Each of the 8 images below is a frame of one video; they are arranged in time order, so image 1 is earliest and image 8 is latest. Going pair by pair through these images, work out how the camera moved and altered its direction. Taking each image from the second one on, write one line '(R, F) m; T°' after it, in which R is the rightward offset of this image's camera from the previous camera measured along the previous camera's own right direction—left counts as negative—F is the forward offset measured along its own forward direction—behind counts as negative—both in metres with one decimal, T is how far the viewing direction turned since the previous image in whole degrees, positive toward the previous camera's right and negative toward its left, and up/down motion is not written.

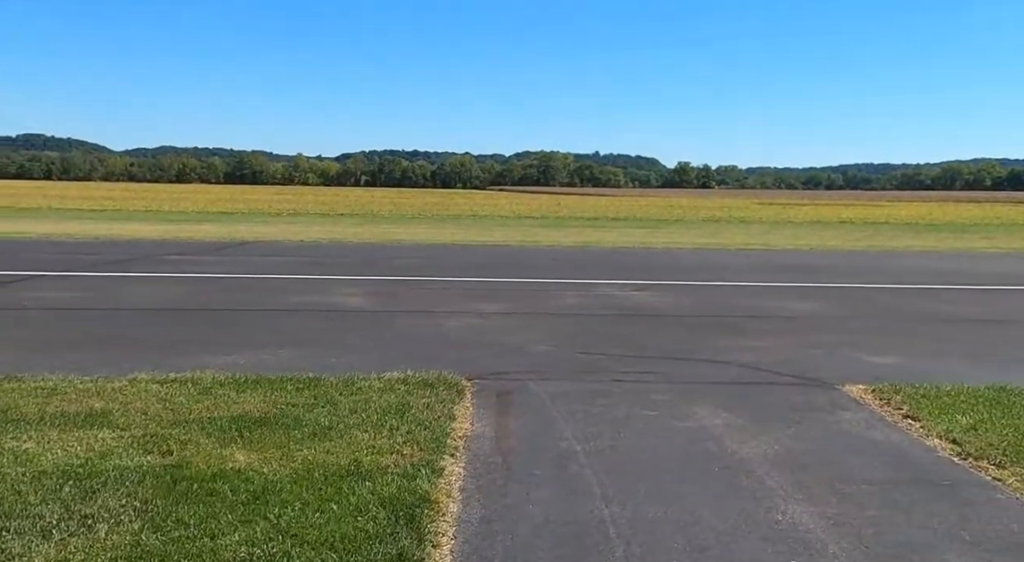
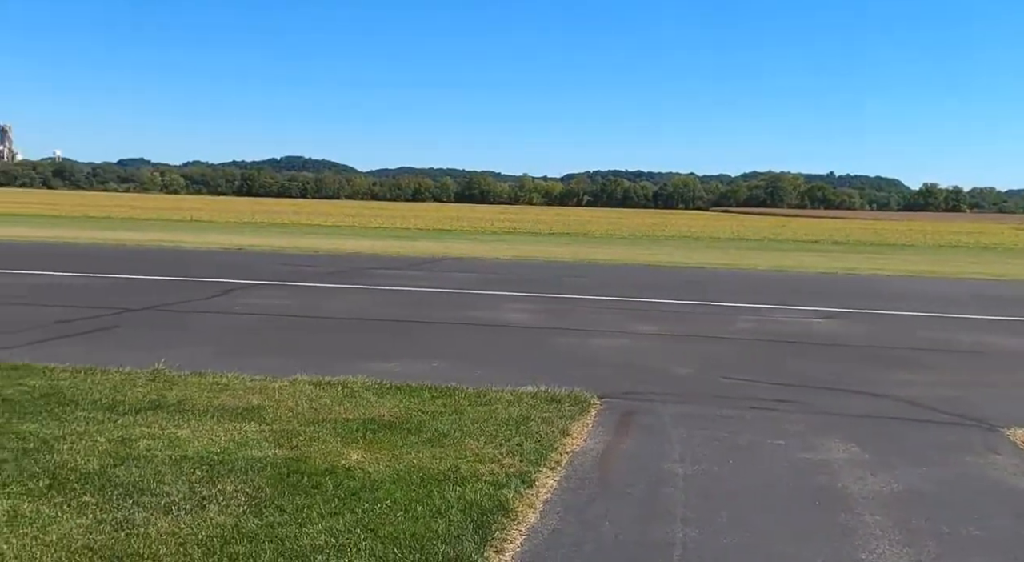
(+0.7, -0.1) m; -13°
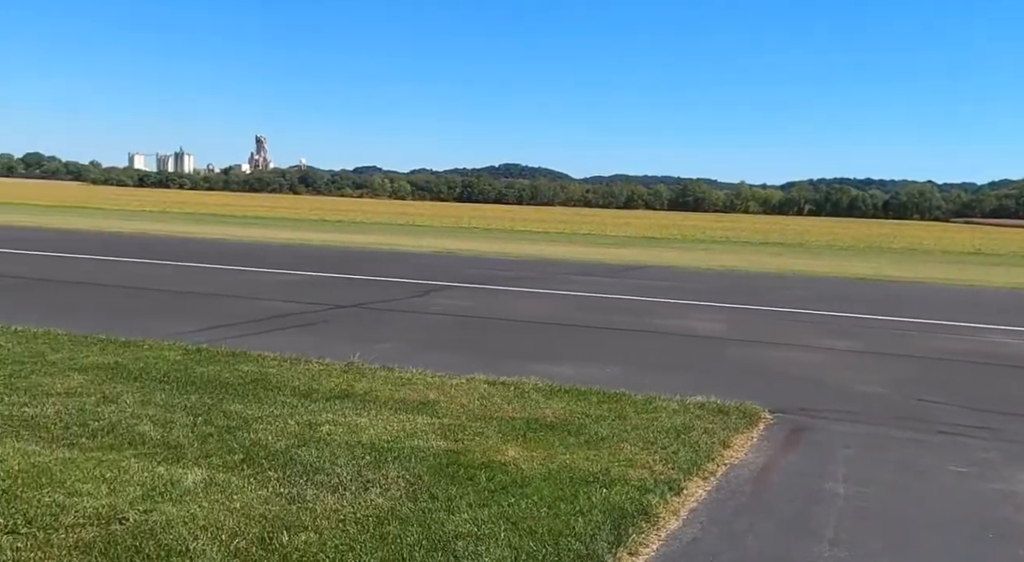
(+0.3, -0.2) m; -12°
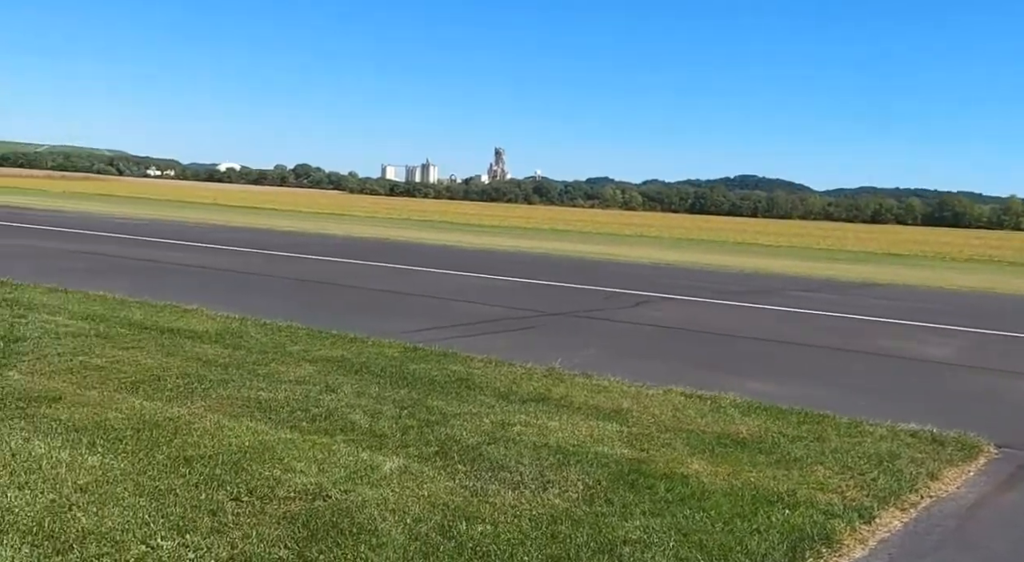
(+0.2, 0.0) m; -13°
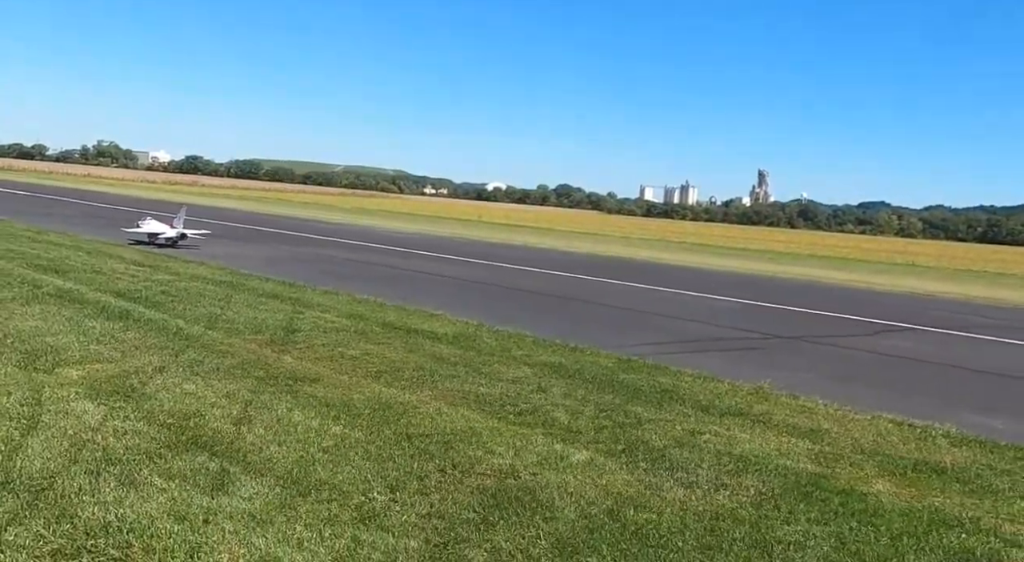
(+0.4, -0.5) m; -14°
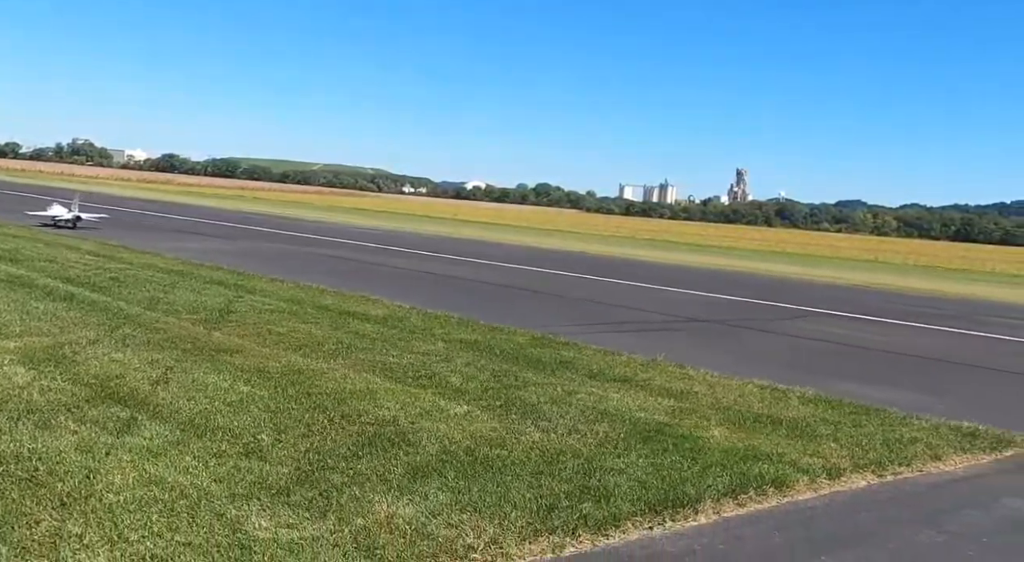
(+0.6, -0.8) m; +2°
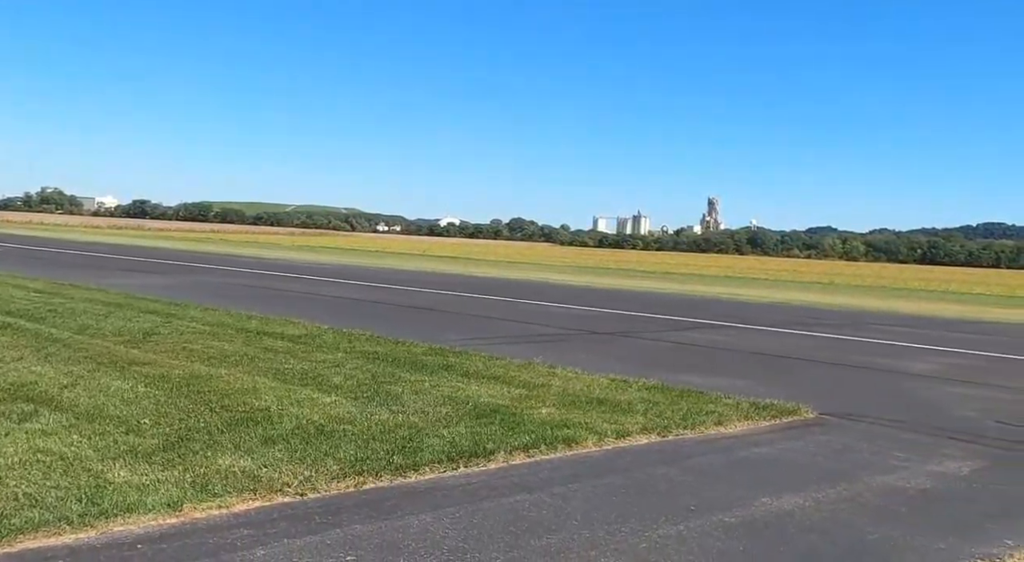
(+0.8, -1.2) m; +2°
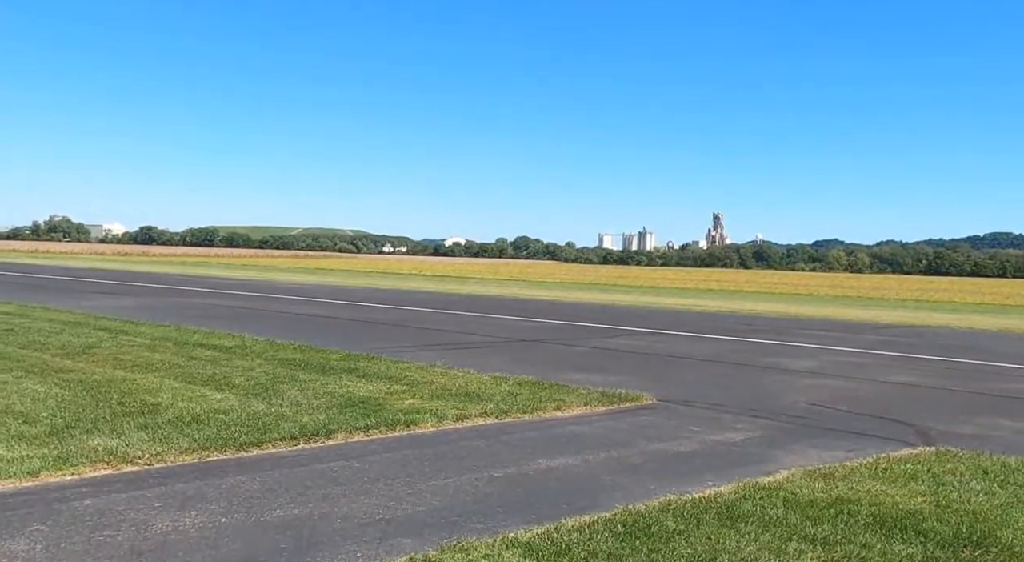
(+1.1, -1.0) m; 0°
